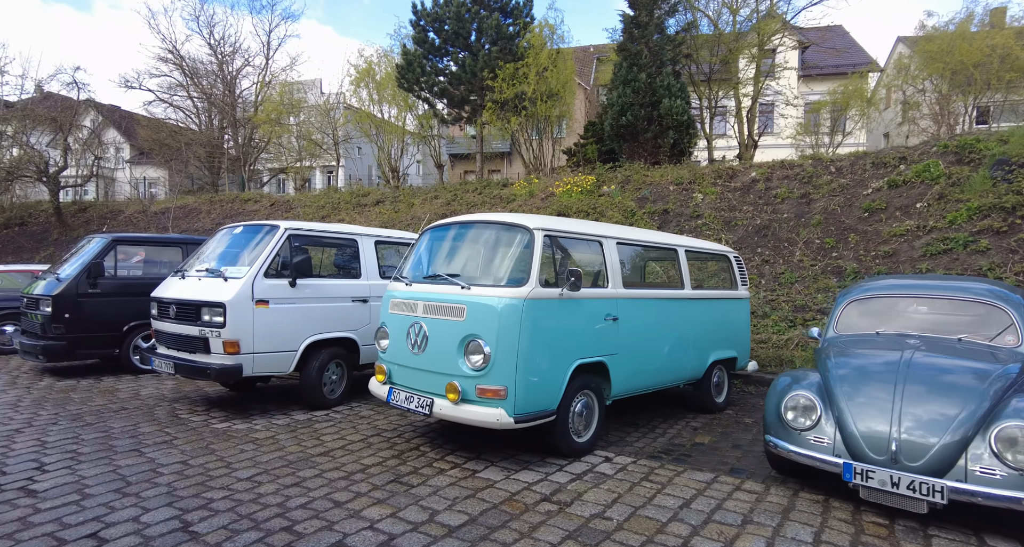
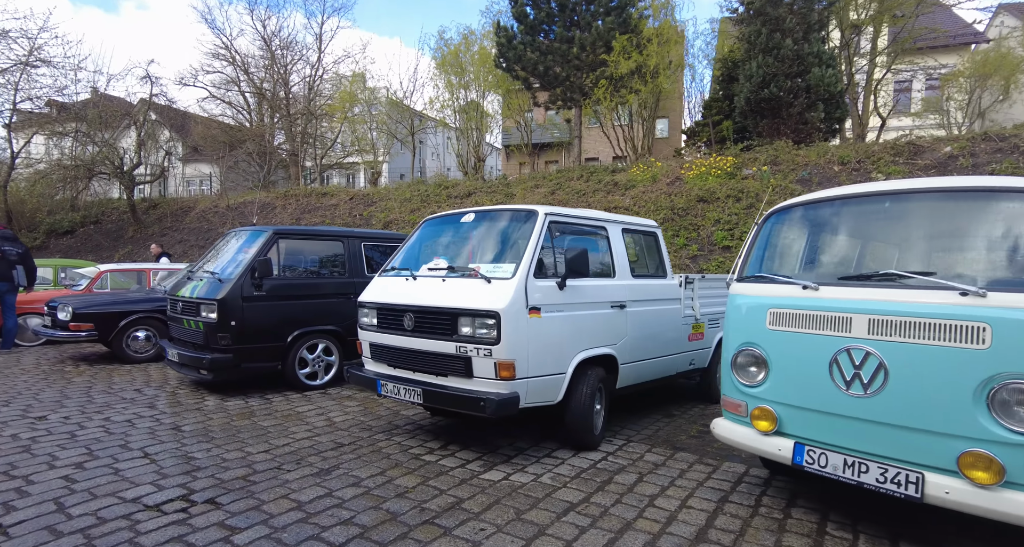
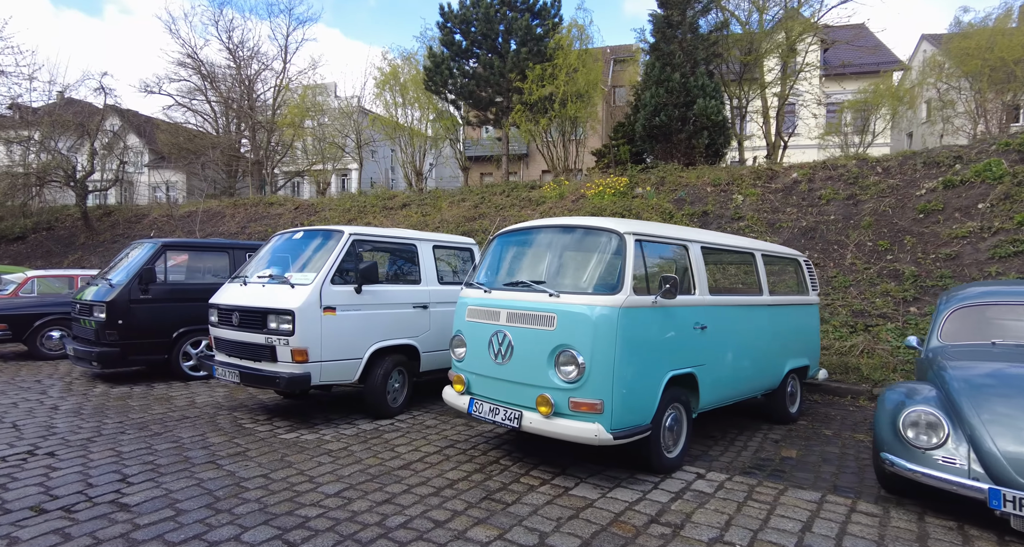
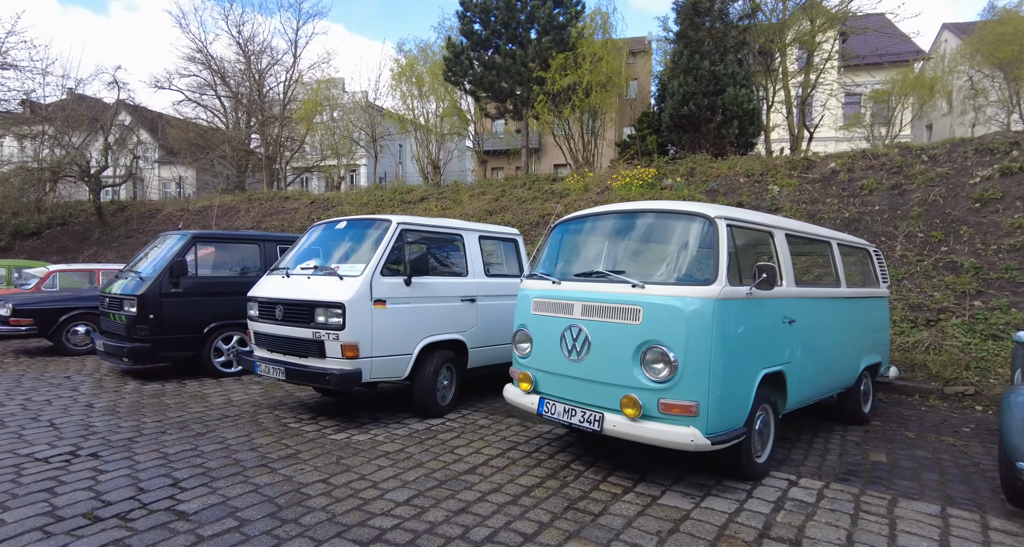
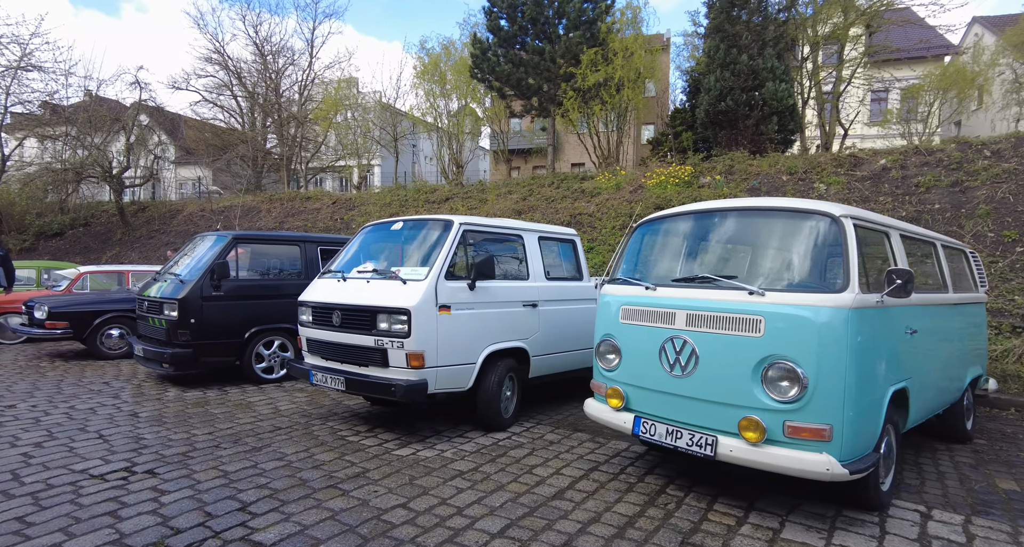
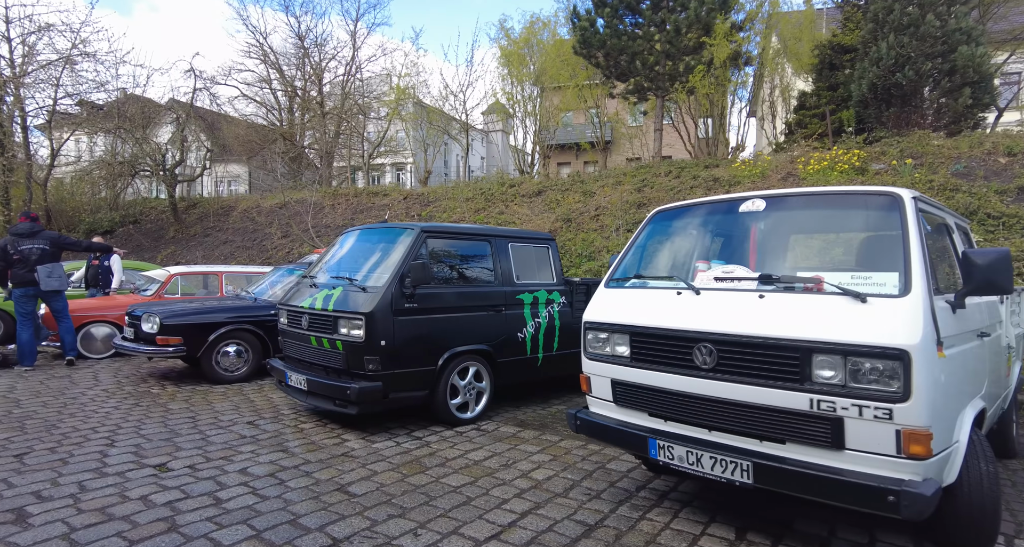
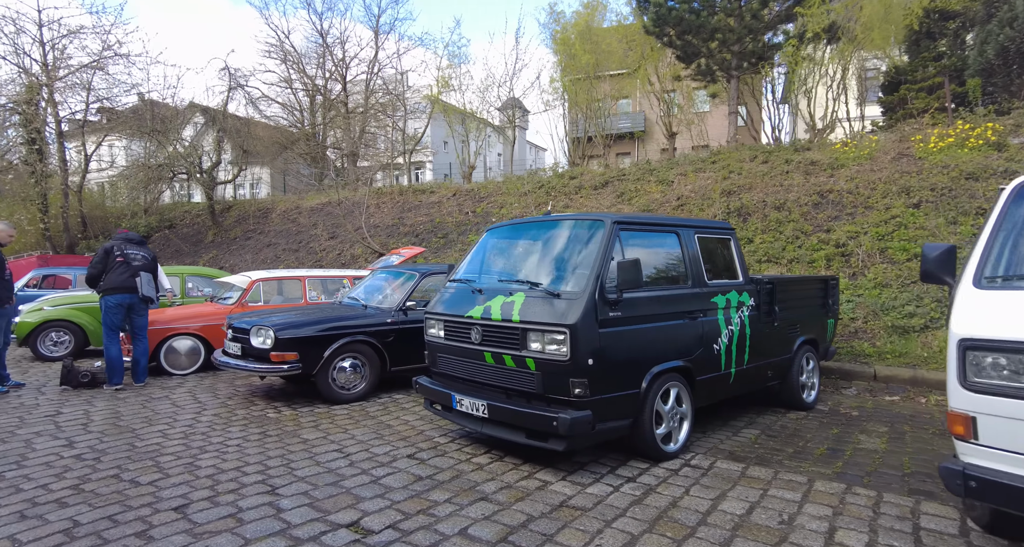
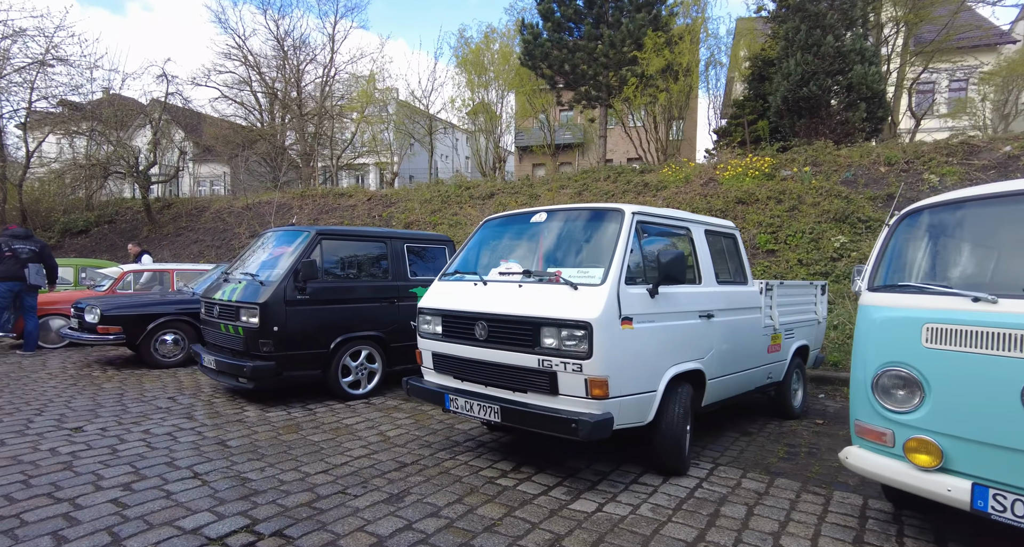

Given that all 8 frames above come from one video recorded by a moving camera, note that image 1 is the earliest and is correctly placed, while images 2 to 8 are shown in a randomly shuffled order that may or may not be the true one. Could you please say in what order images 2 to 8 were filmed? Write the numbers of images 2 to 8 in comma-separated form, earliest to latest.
3, 4, 5, 2, 8, 6, 7
